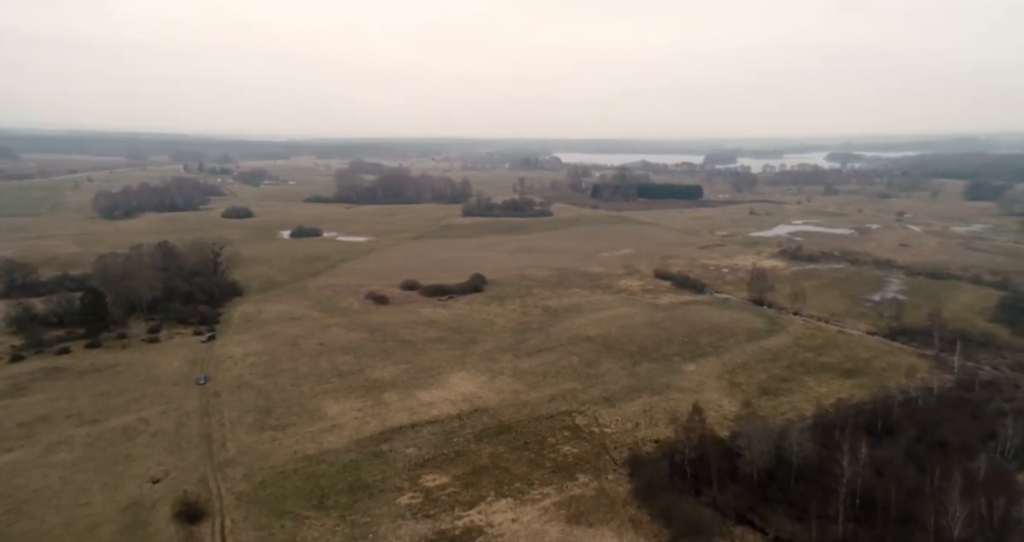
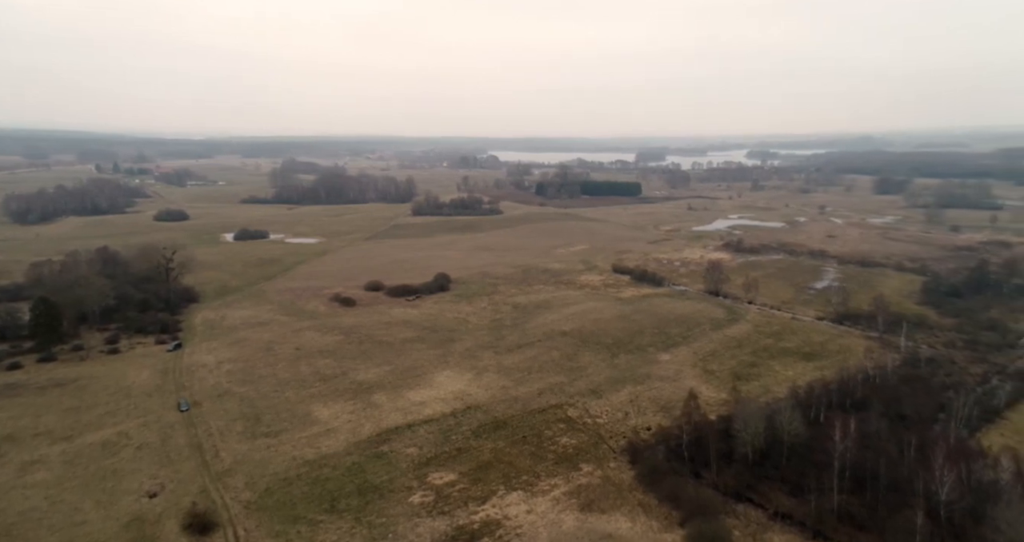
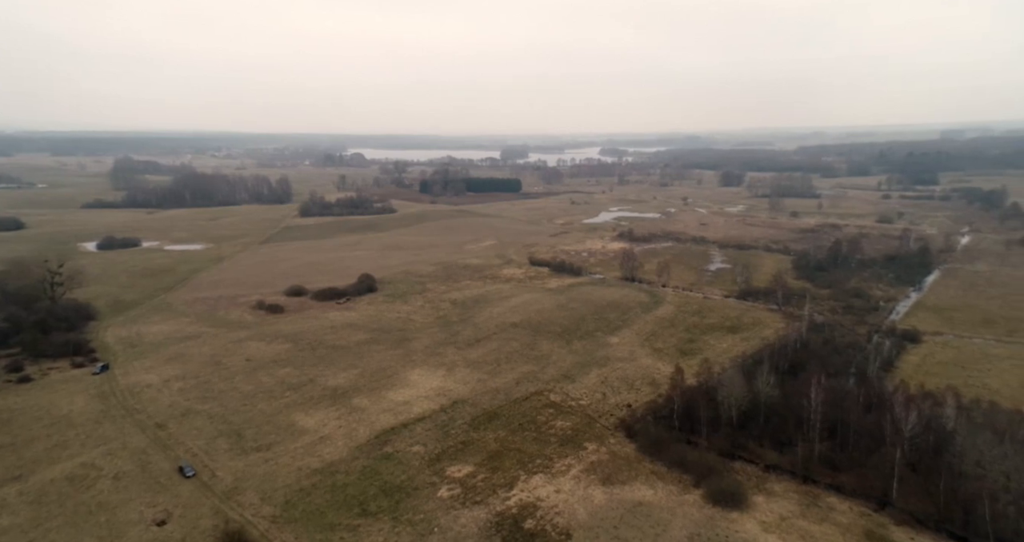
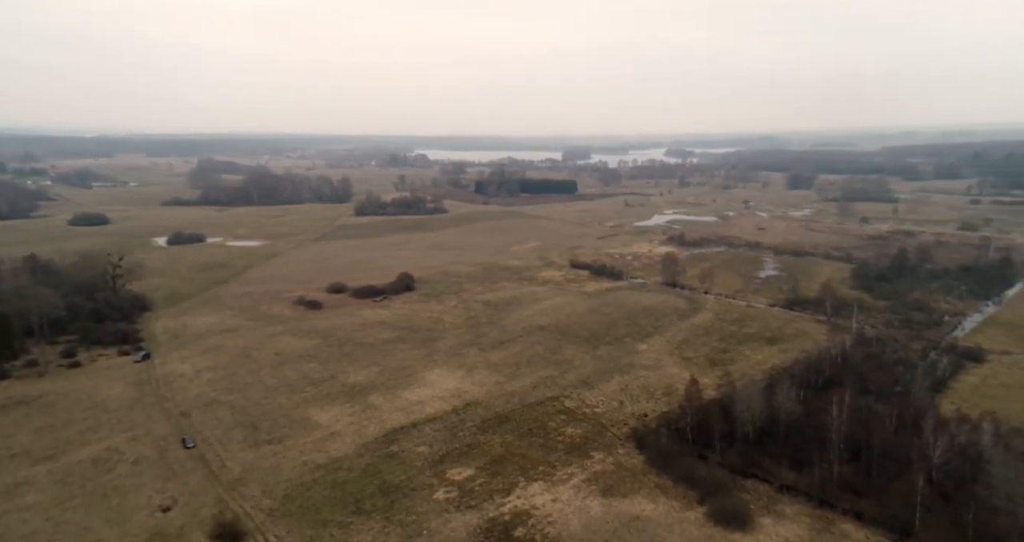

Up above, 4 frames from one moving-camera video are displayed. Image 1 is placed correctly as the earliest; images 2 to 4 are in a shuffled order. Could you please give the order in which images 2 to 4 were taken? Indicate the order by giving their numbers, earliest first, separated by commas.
2, 4, 3
